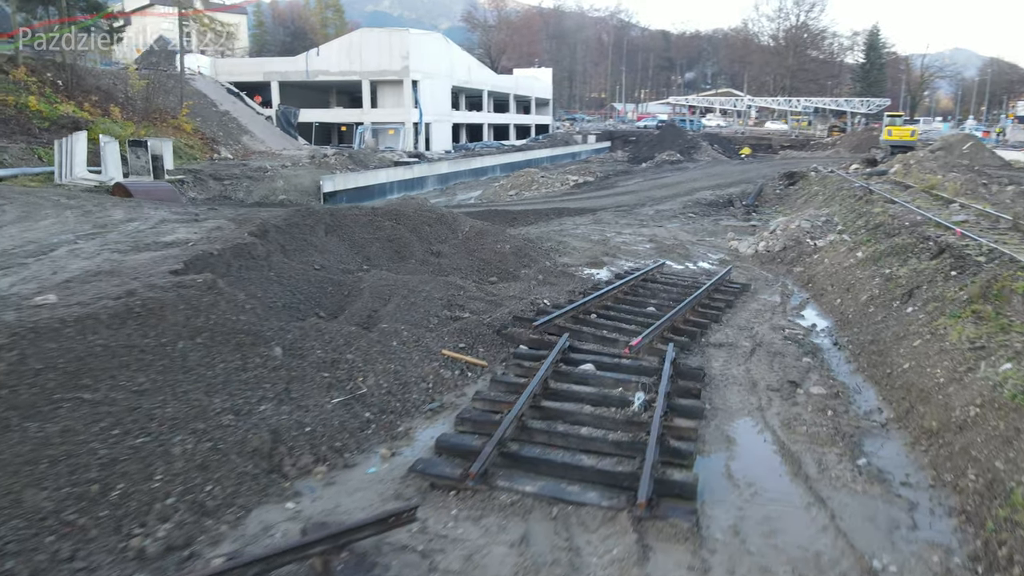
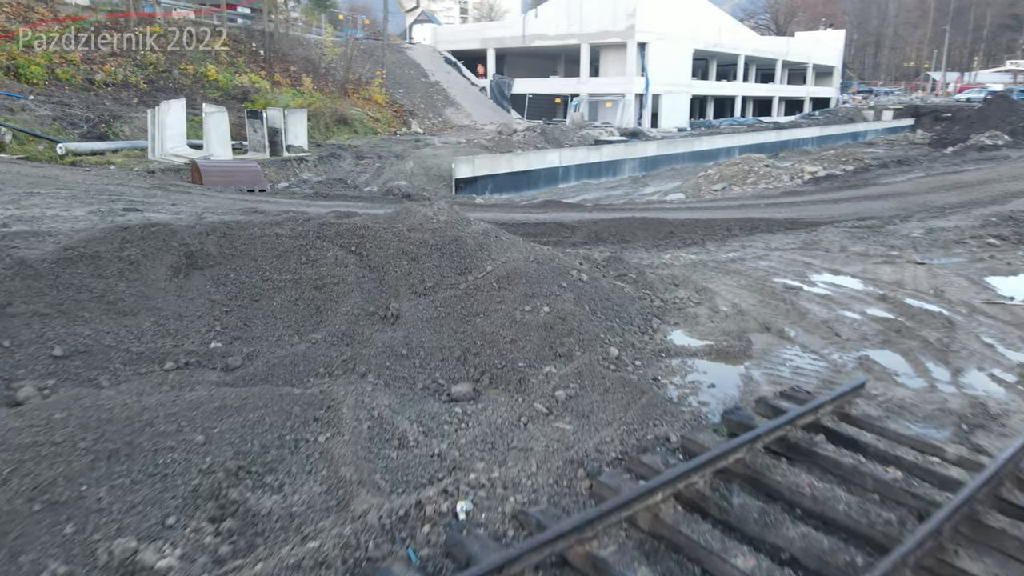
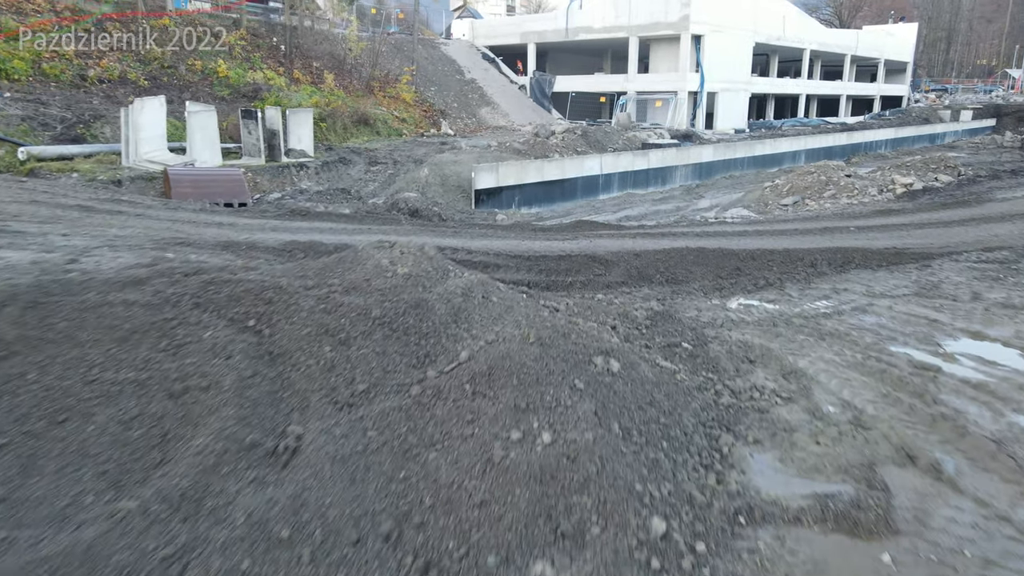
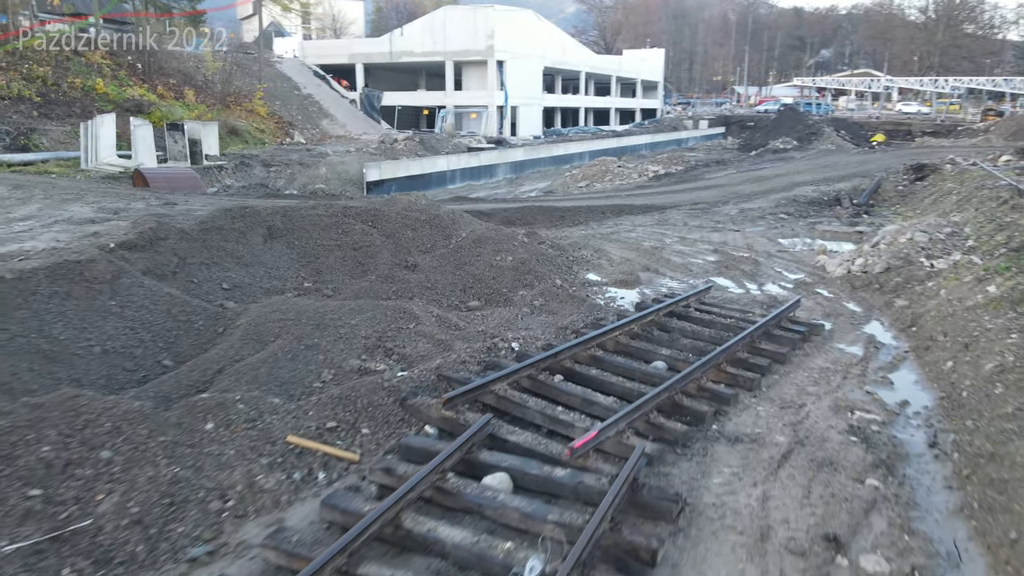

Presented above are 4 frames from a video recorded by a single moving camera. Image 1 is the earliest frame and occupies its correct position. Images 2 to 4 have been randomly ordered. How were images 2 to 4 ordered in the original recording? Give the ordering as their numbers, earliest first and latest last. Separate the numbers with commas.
4, 2, 3
